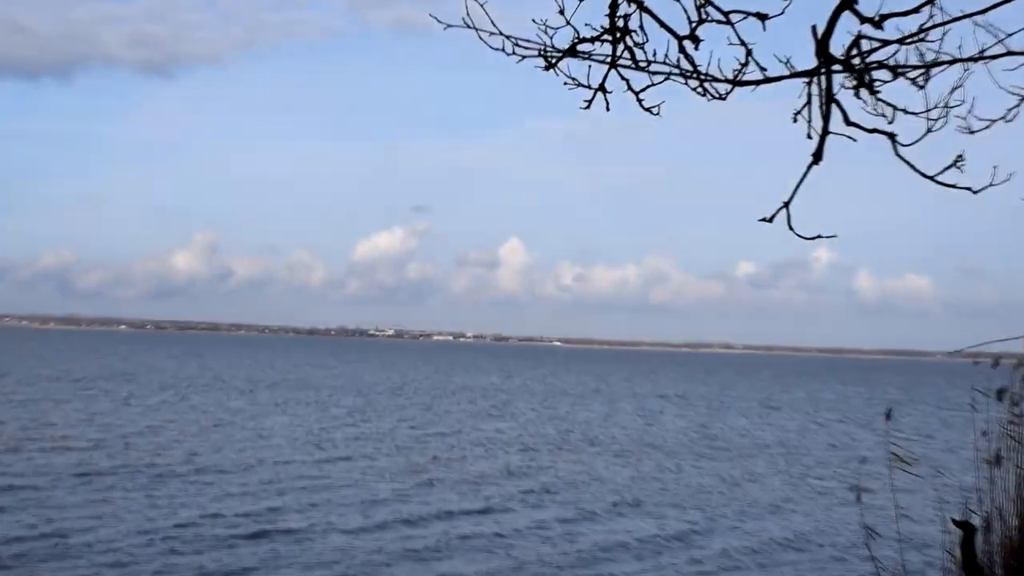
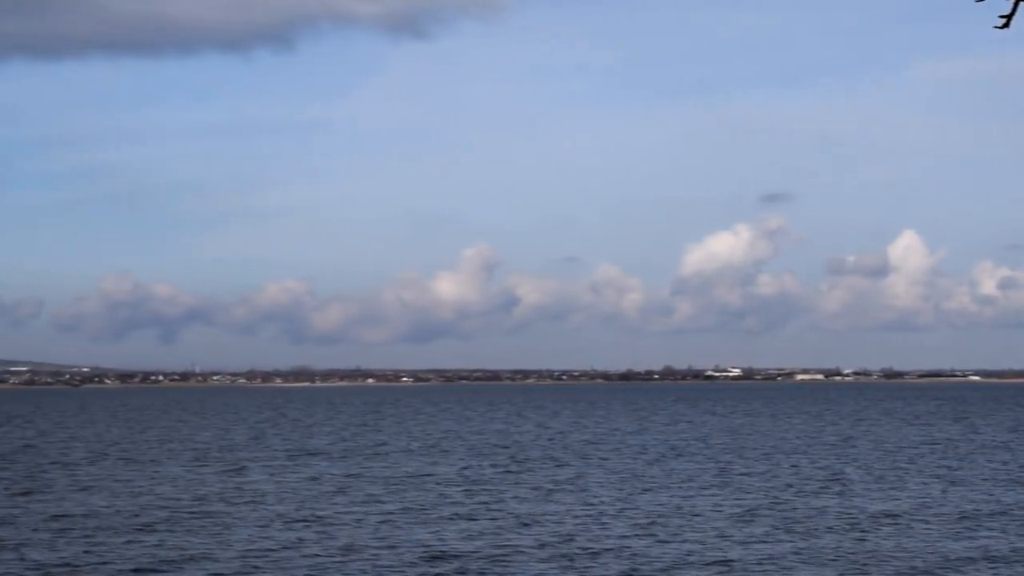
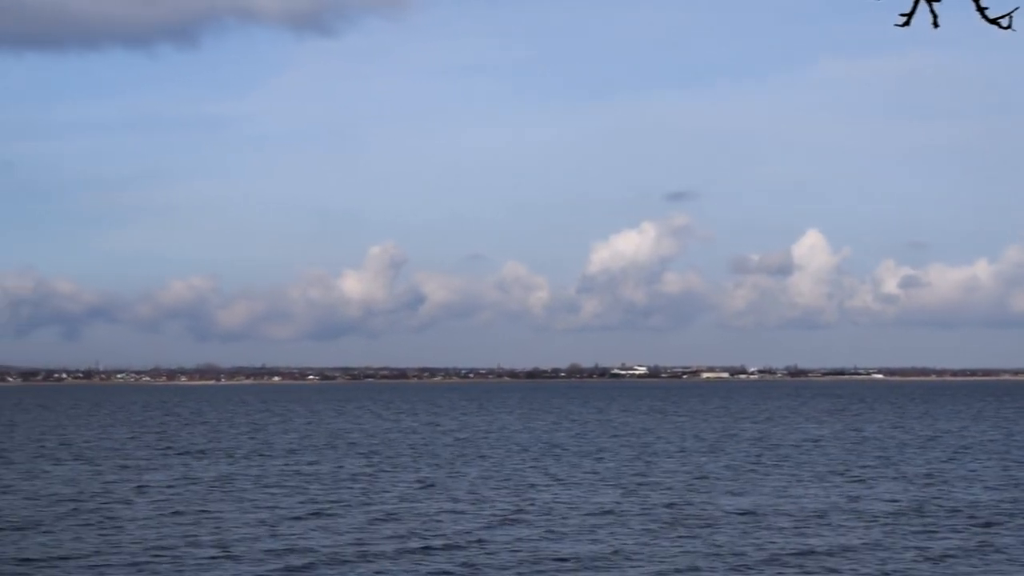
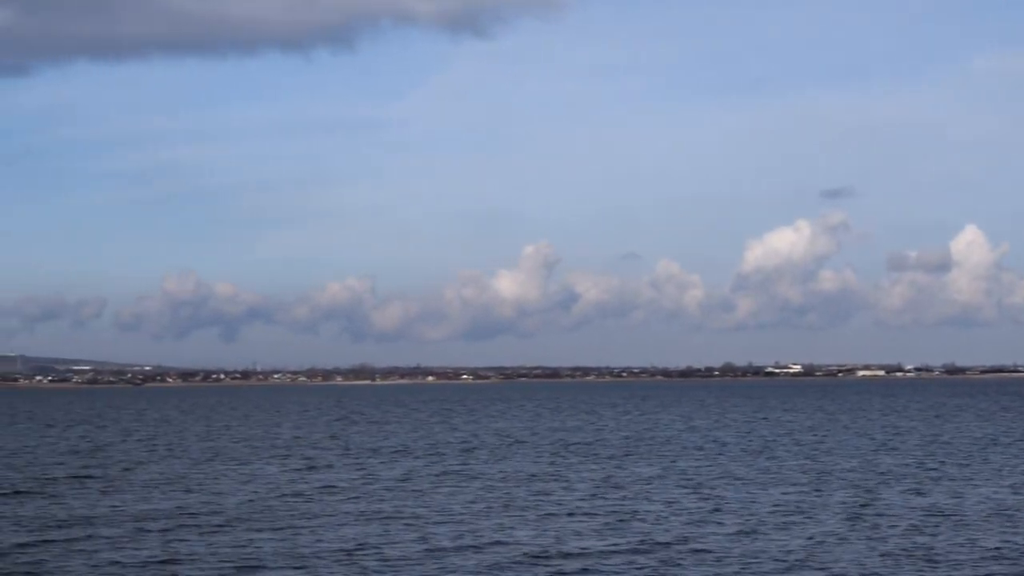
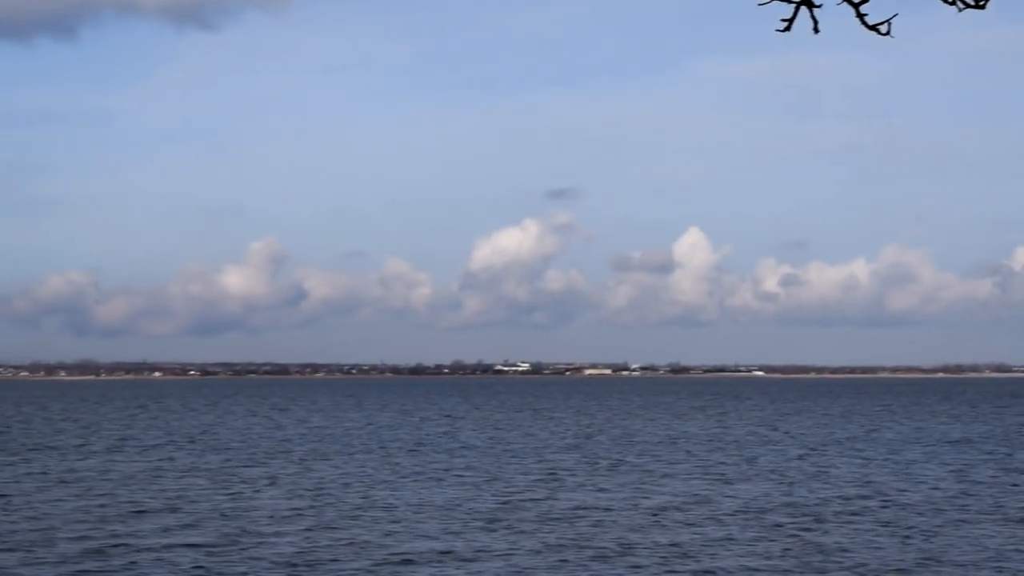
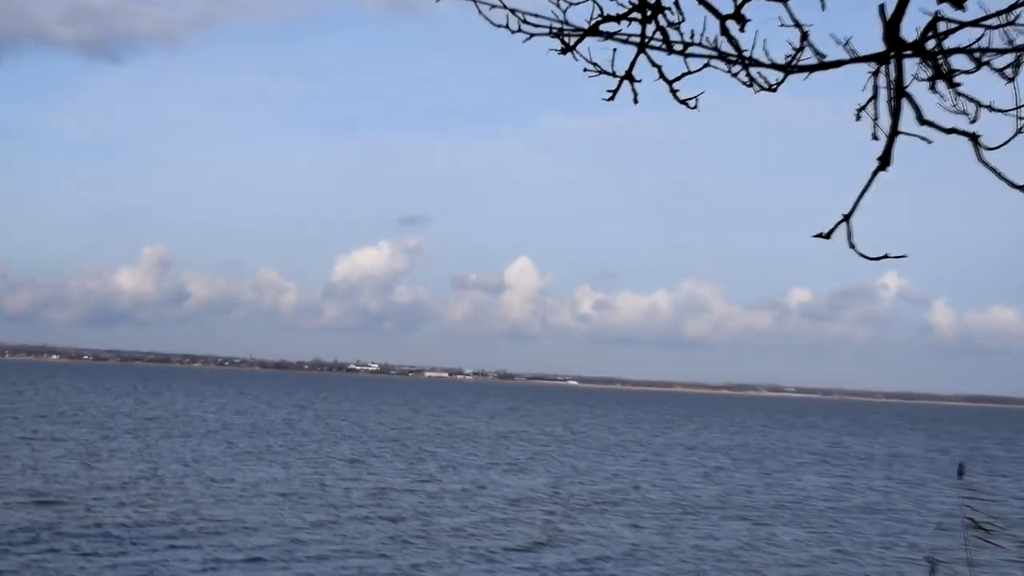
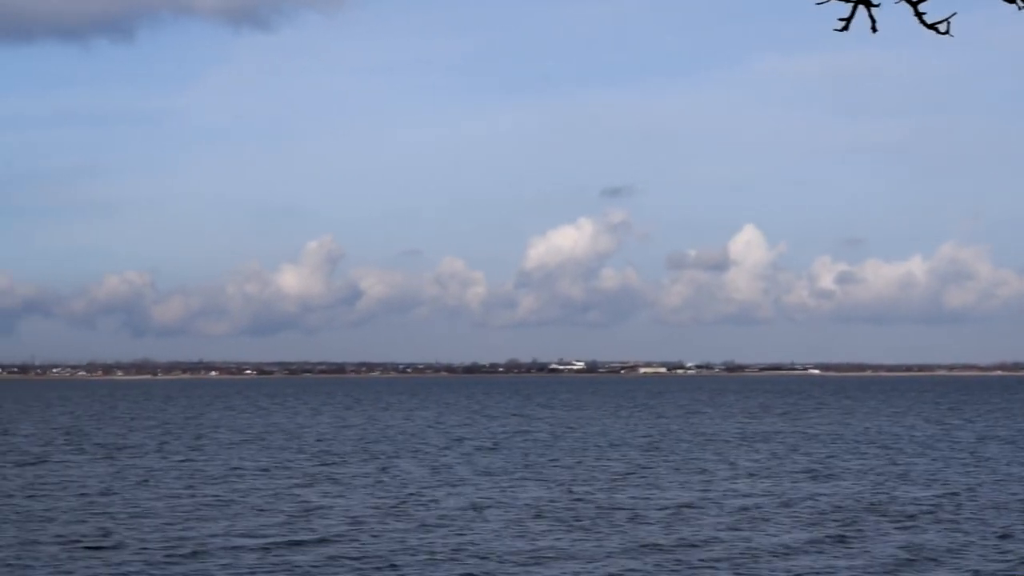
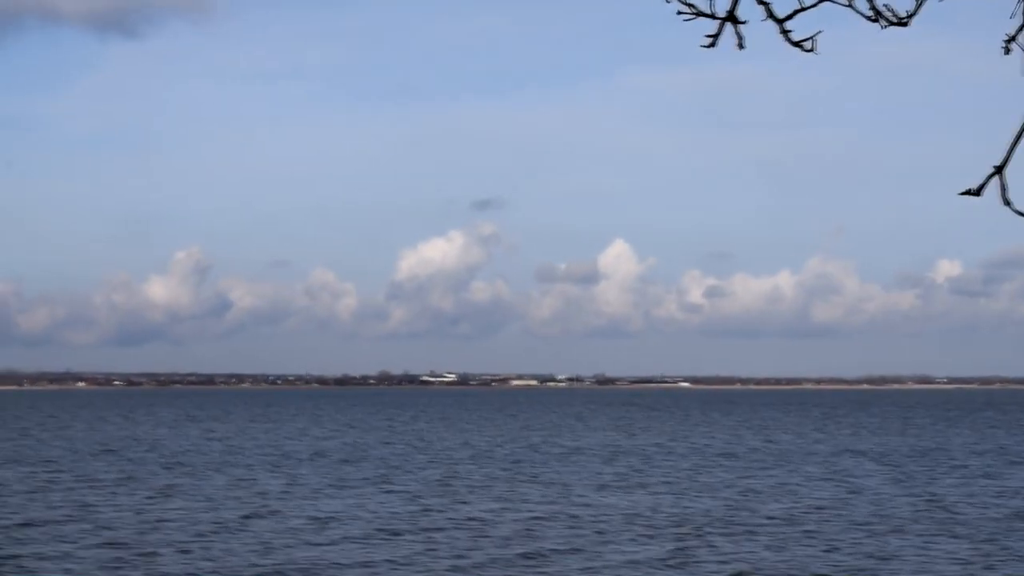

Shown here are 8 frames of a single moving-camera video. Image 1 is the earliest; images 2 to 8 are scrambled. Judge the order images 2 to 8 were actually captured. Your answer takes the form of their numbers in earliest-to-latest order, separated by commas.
6, 8, 5, 7, 3, 2, 4
